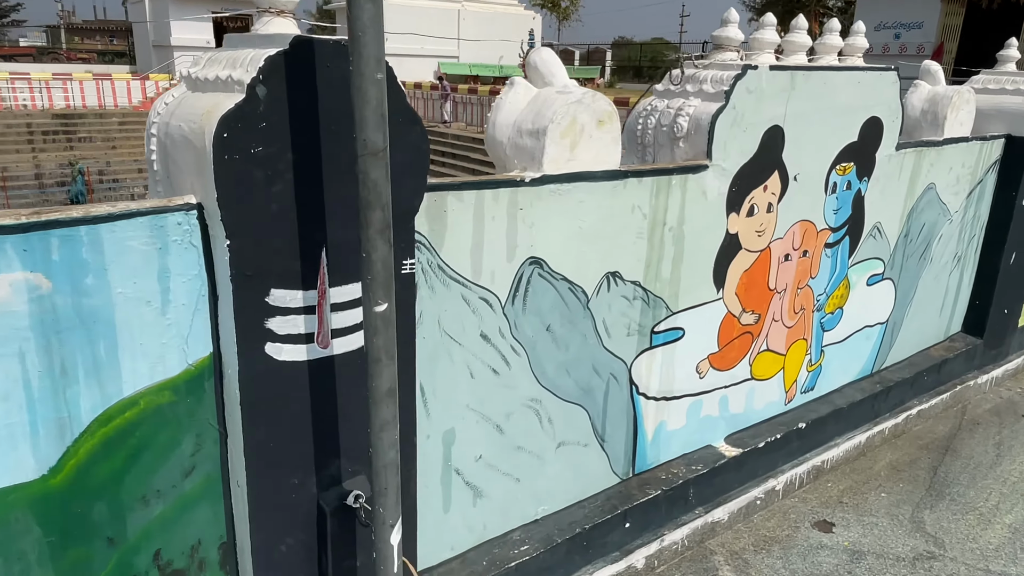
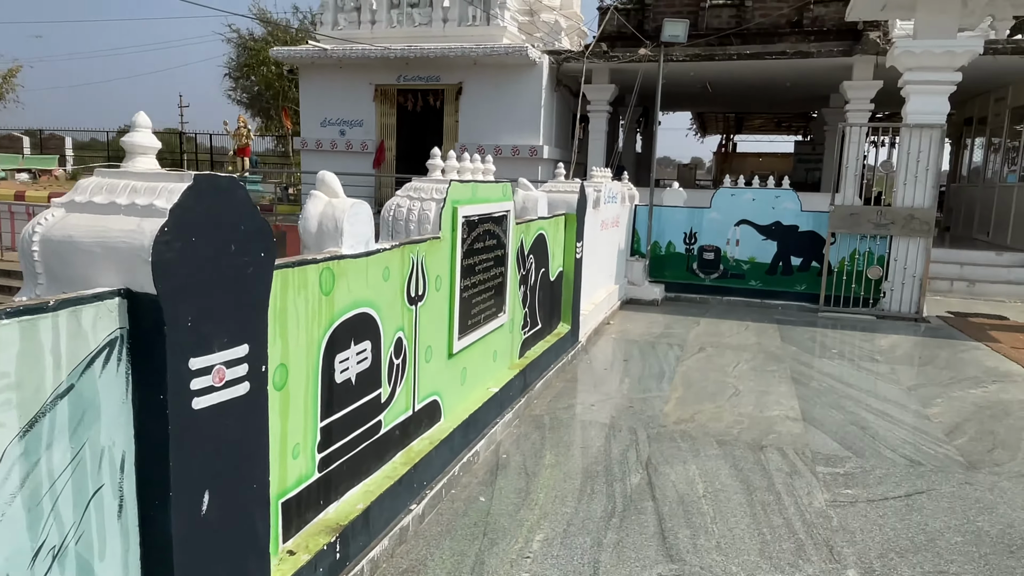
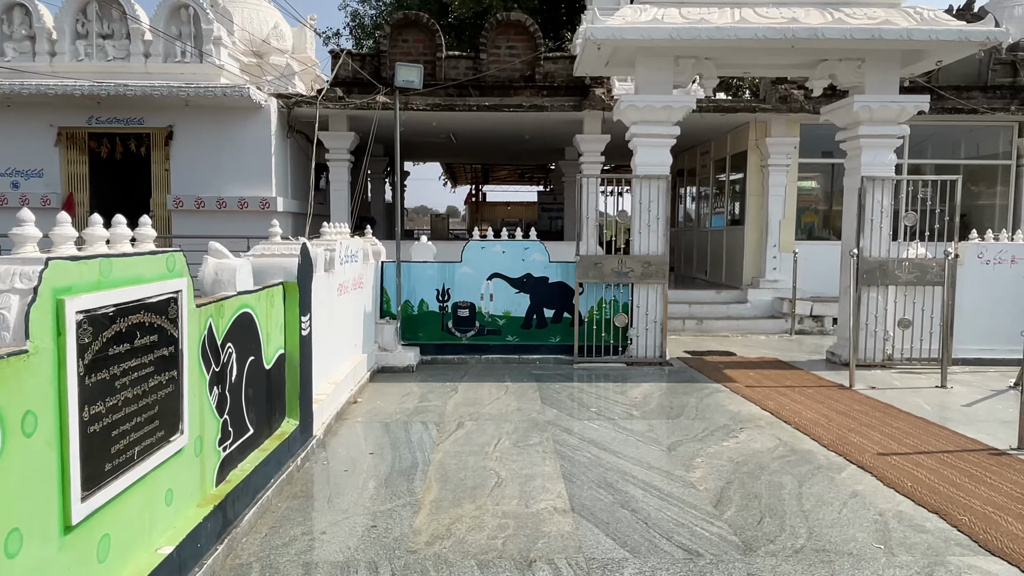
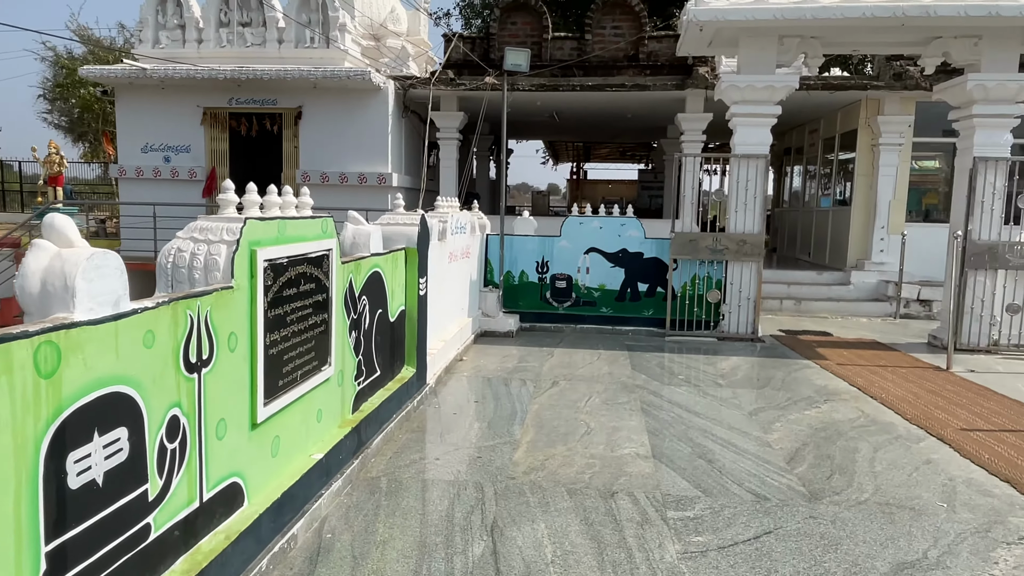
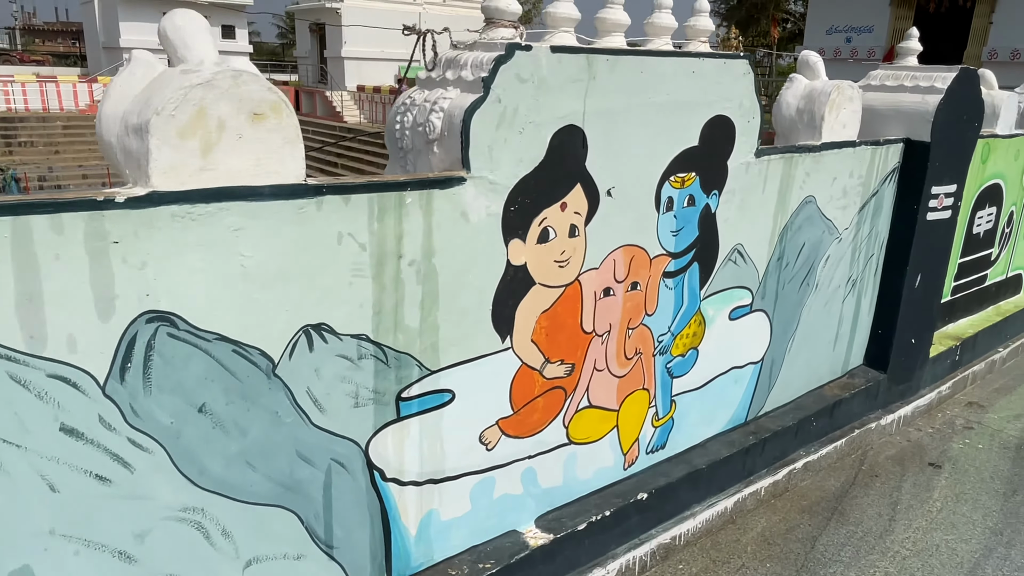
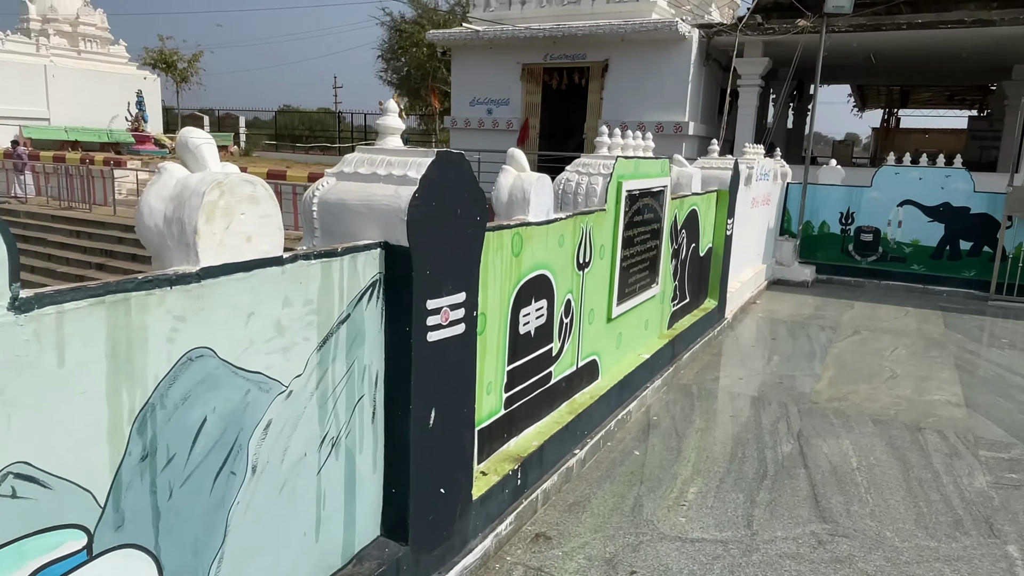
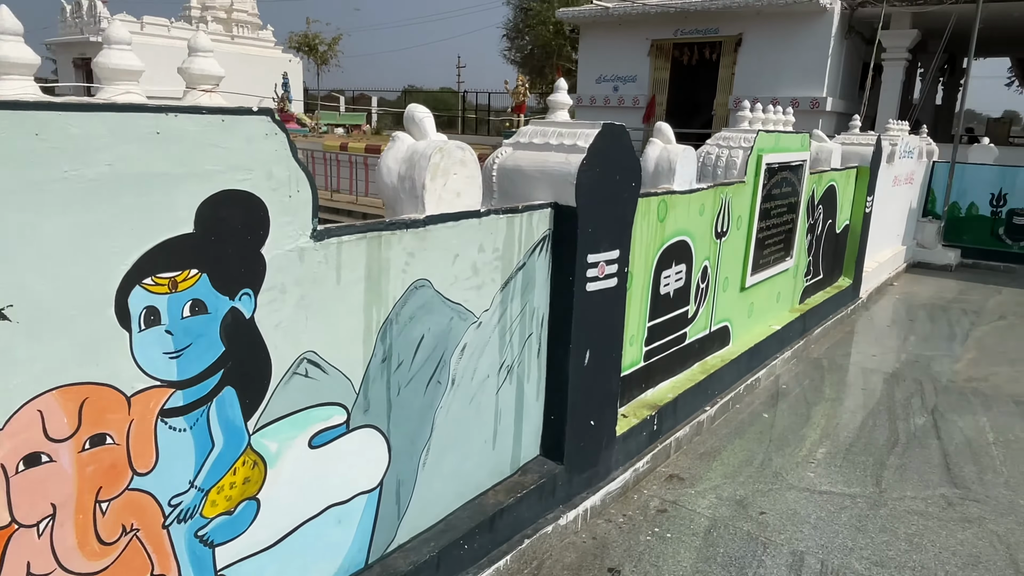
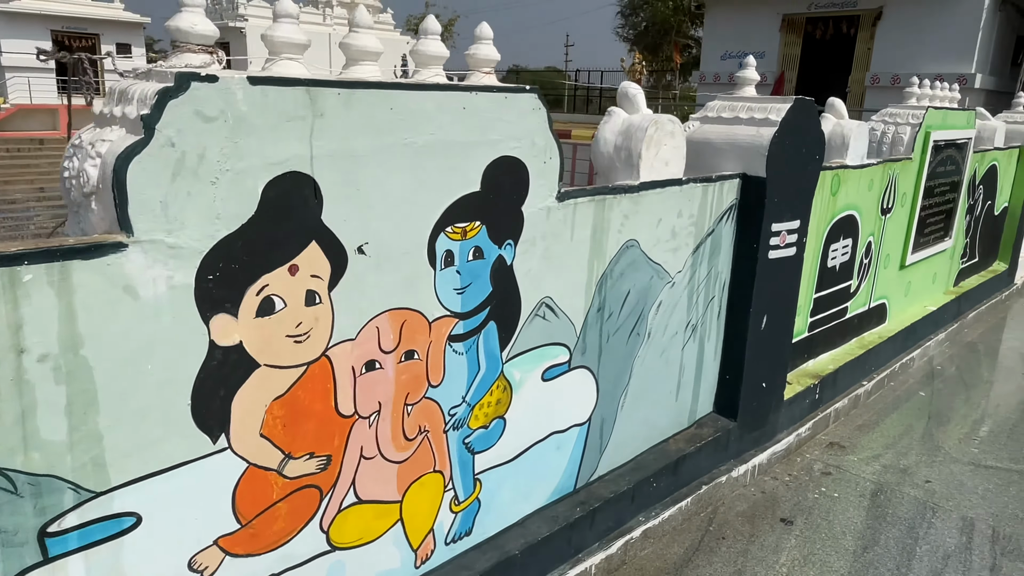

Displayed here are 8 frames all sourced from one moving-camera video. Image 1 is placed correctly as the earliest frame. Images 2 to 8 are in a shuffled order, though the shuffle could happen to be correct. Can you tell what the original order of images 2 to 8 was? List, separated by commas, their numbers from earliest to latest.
5, 8, 7, 6, 2, 4, 3
